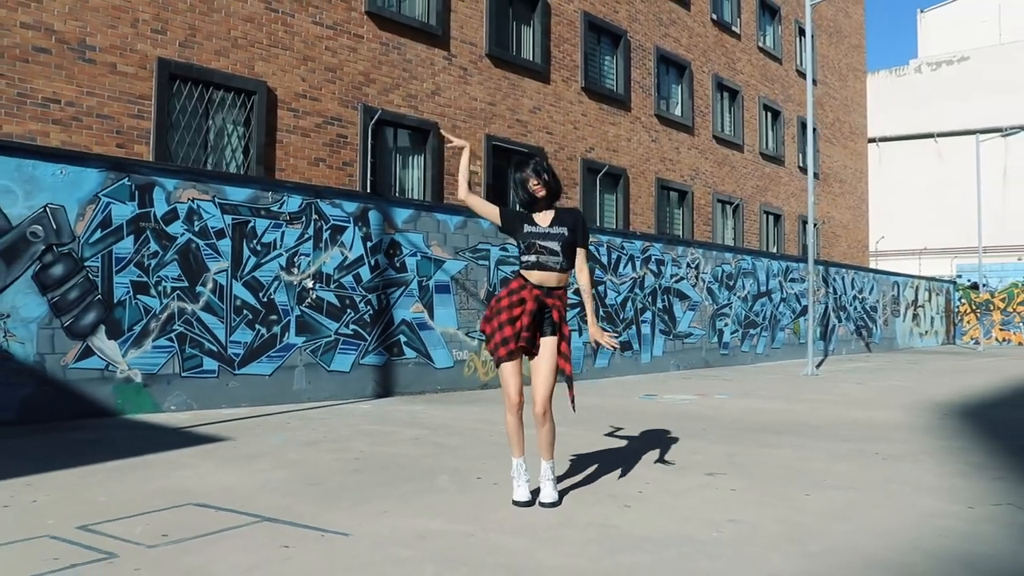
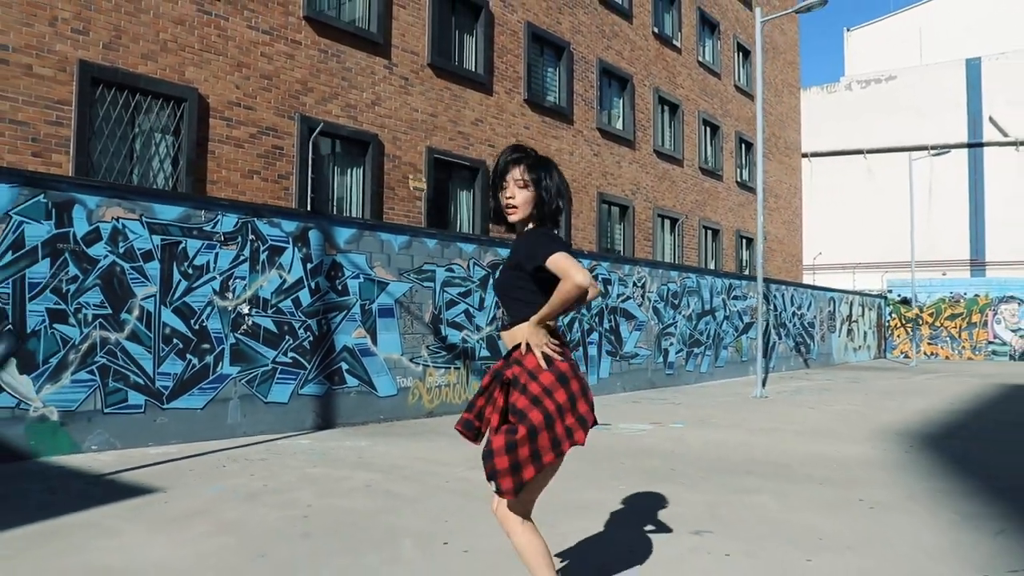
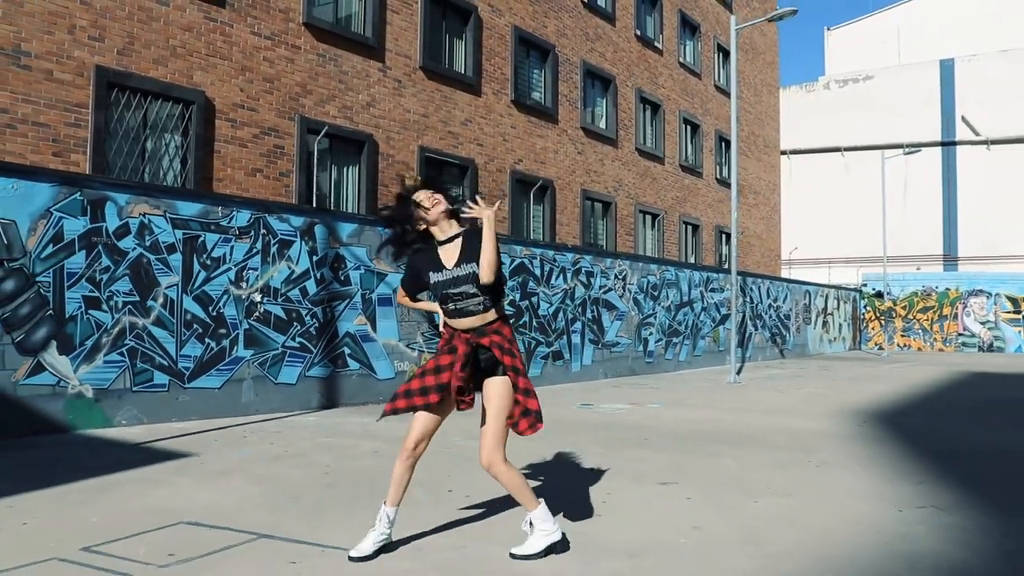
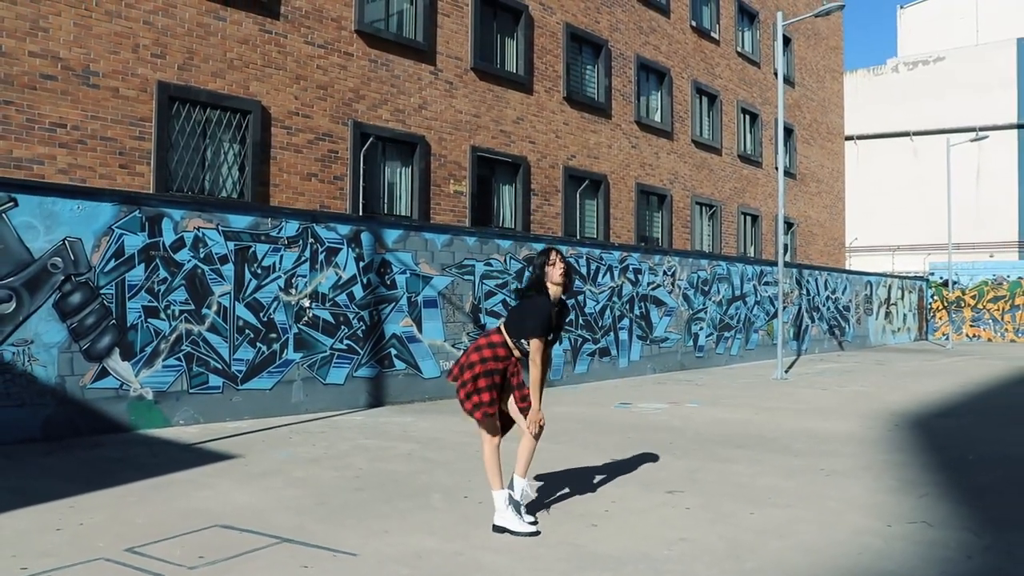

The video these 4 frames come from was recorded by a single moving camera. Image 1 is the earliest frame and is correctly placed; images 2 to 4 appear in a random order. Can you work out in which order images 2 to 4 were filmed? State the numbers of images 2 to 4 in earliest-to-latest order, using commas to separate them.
4, 2, 3
